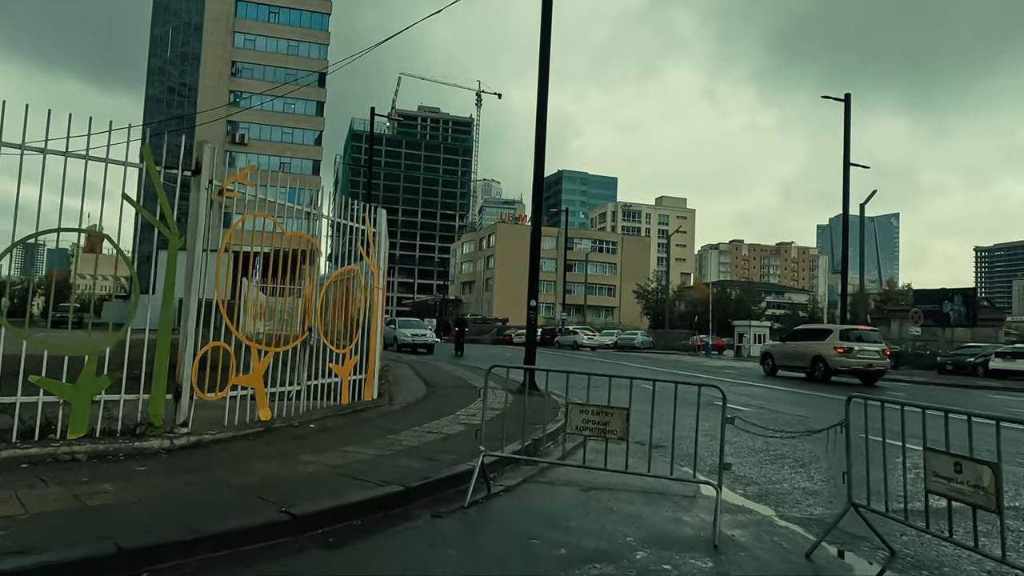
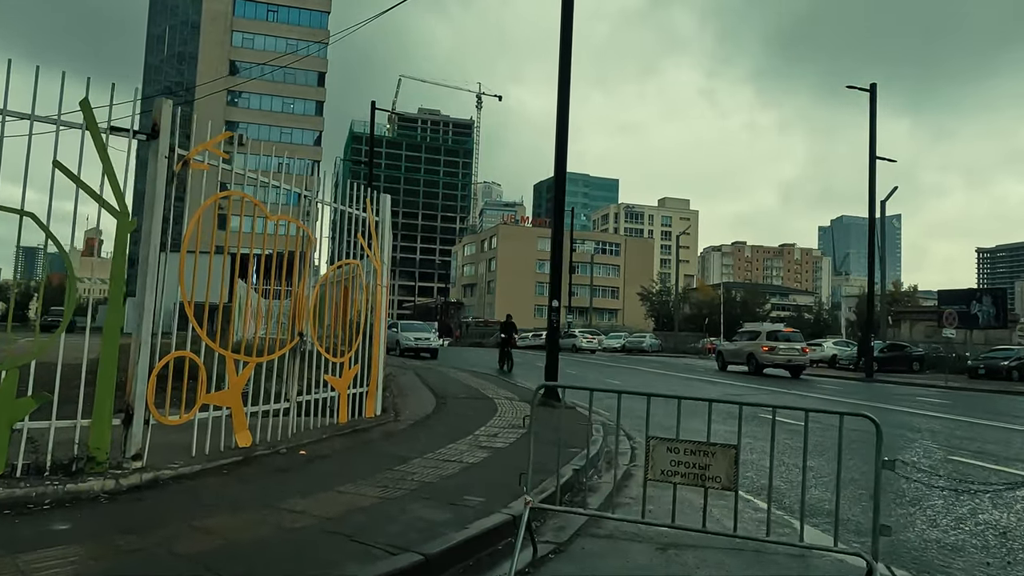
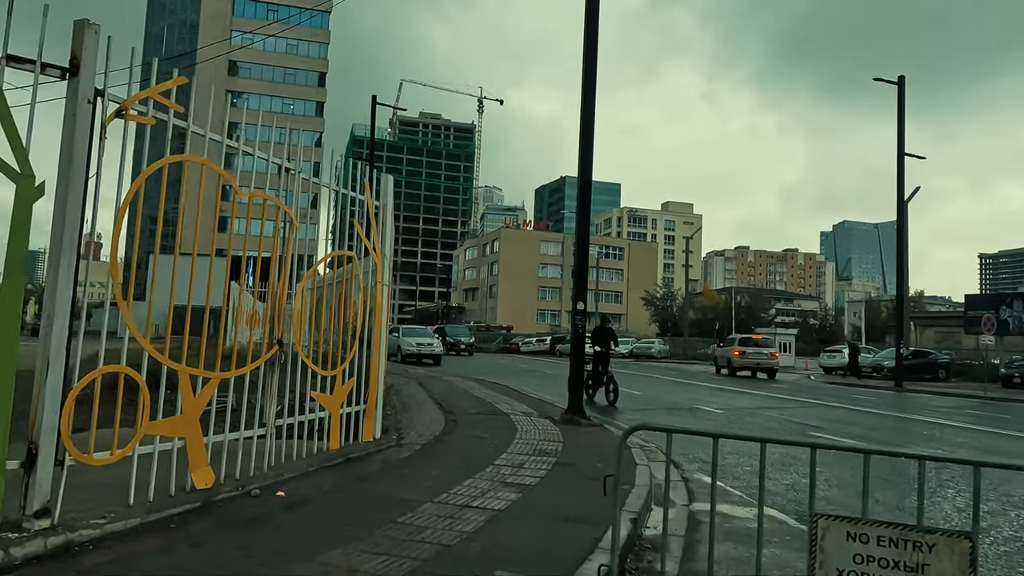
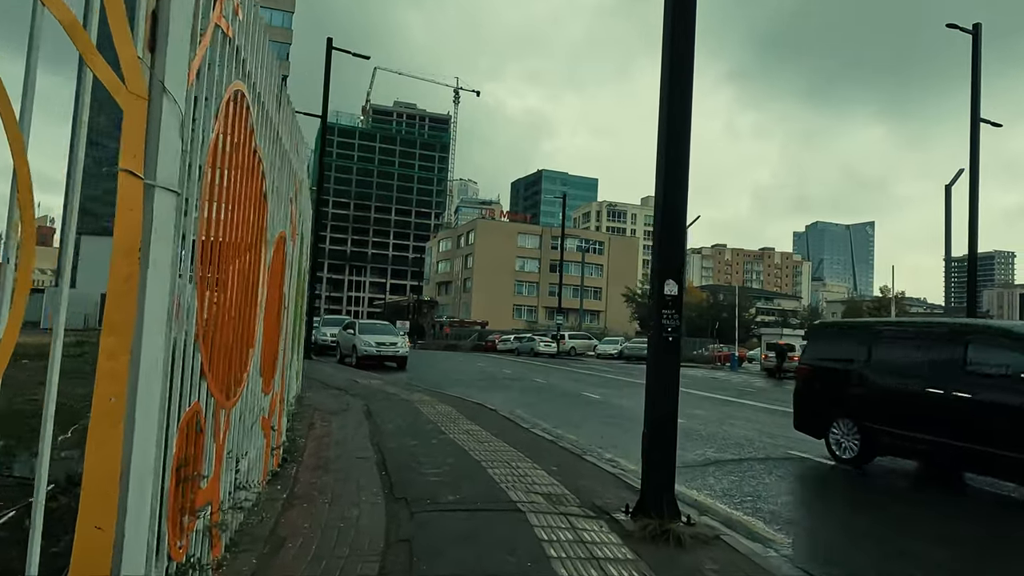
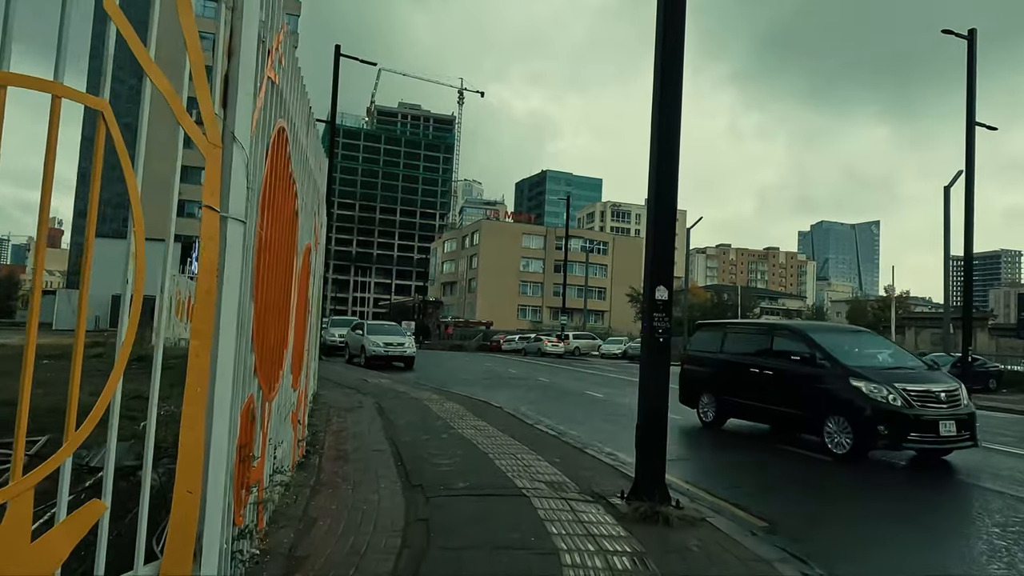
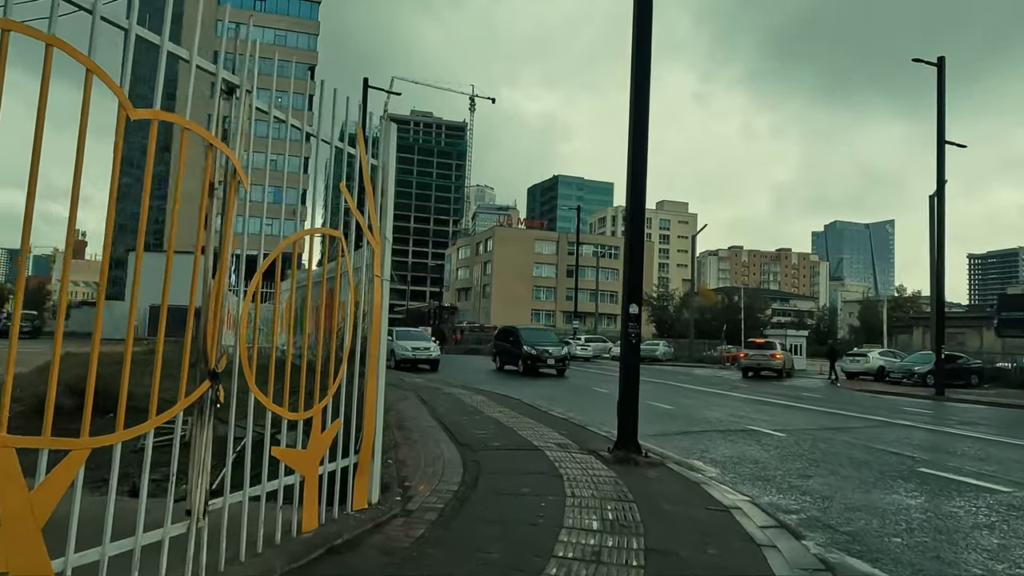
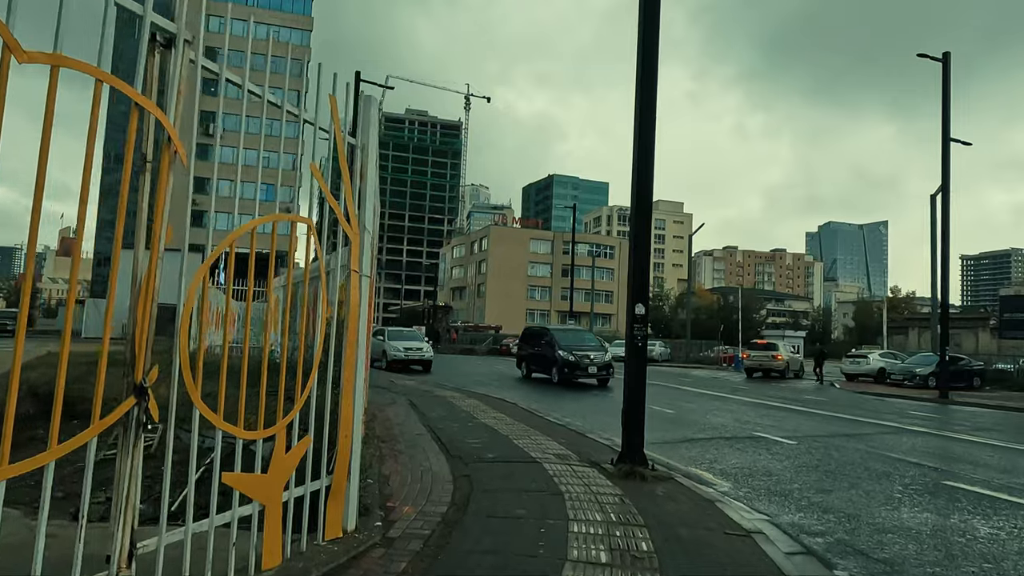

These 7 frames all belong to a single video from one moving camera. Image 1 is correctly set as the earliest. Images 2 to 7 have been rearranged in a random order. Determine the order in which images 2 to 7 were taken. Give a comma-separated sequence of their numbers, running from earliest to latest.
2, 3, 6, 7, 5, 4
